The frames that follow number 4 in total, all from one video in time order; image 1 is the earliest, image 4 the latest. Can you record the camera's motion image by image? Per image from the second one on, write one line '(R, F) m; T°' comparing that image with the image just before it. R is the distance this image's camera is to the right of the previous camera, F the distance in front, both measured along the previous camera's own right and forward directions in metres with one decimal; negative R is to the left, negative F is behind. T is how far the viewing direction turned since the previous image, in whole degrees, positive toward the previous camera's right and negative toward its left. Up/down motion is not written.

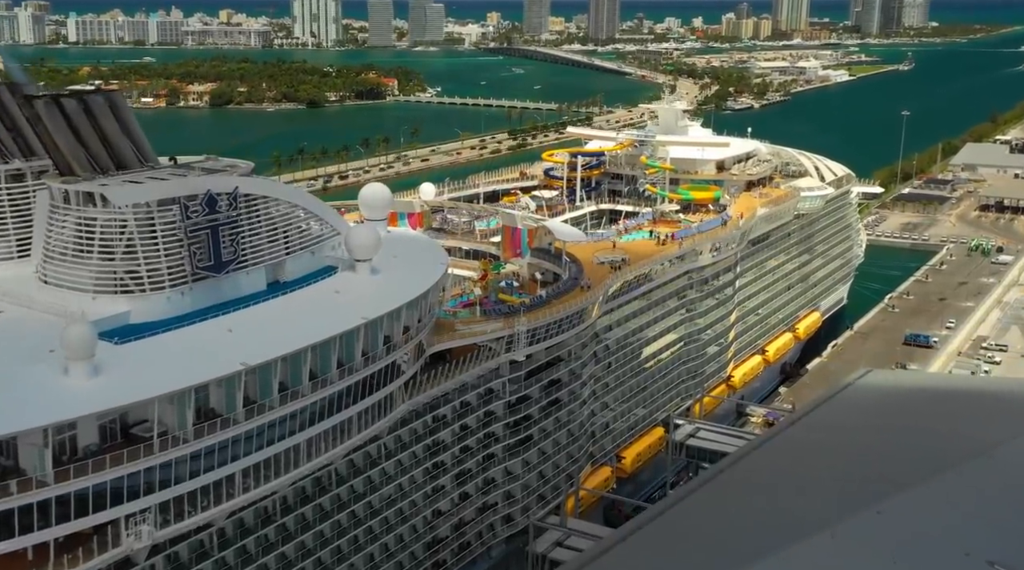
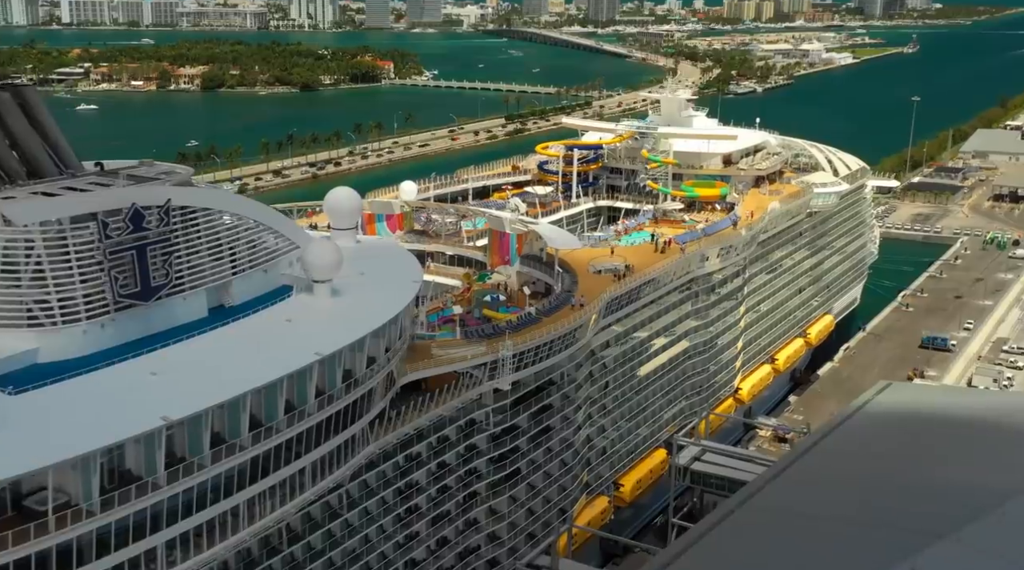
(+0.4, +3.5) m; 0°
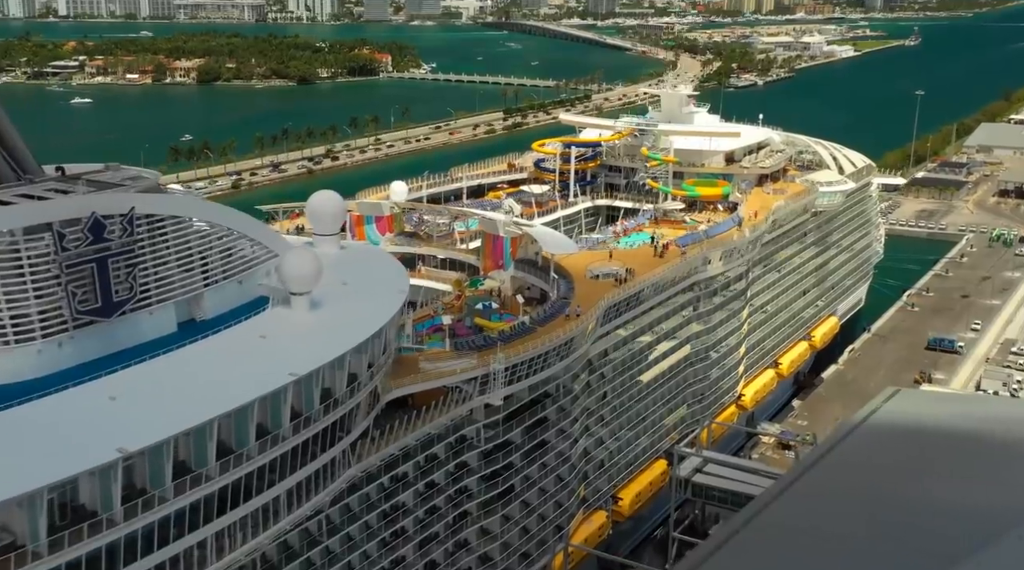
(+0.2, +1.4) m; 0°
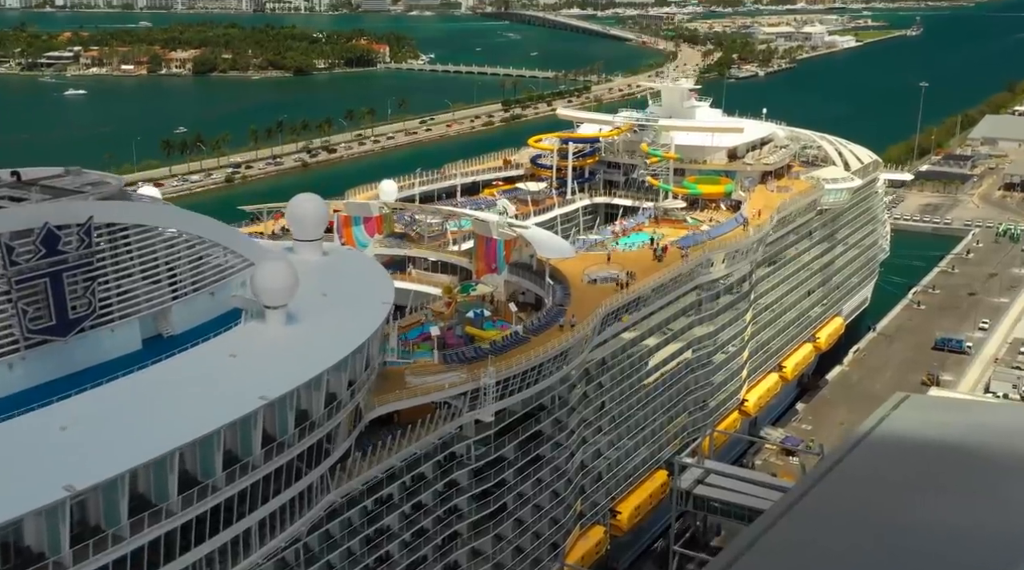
(+0.2, +1.4) m; 0°
